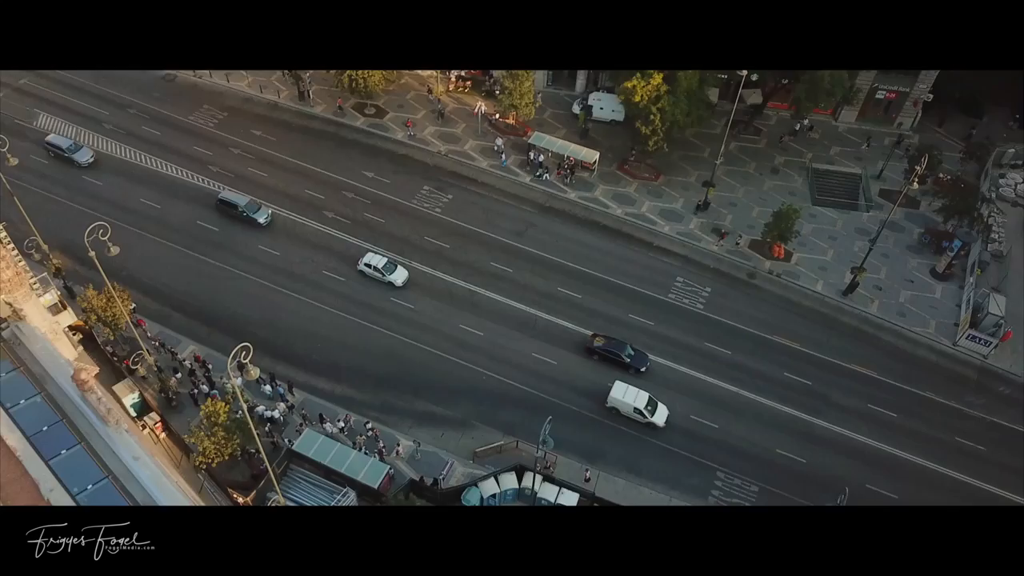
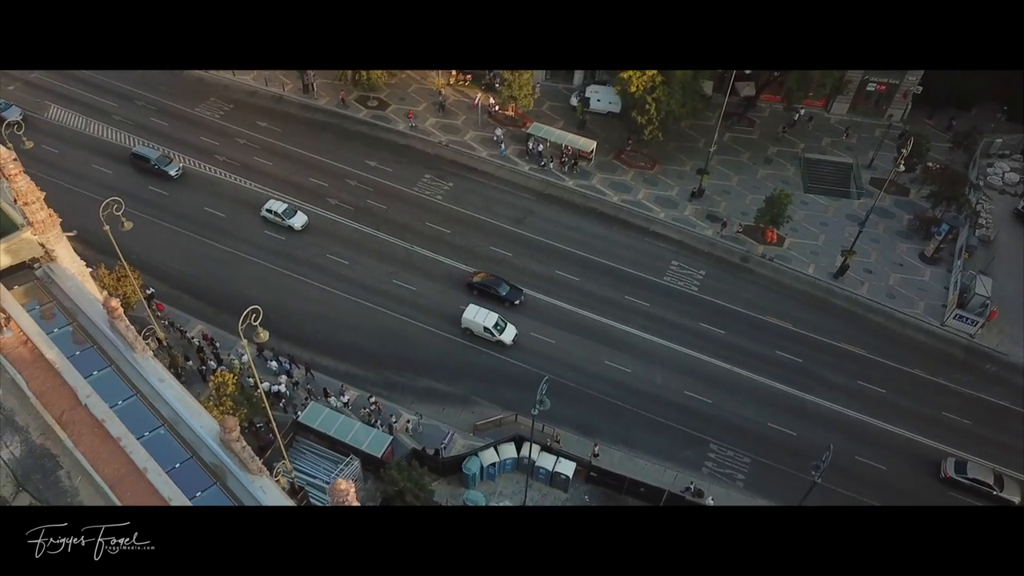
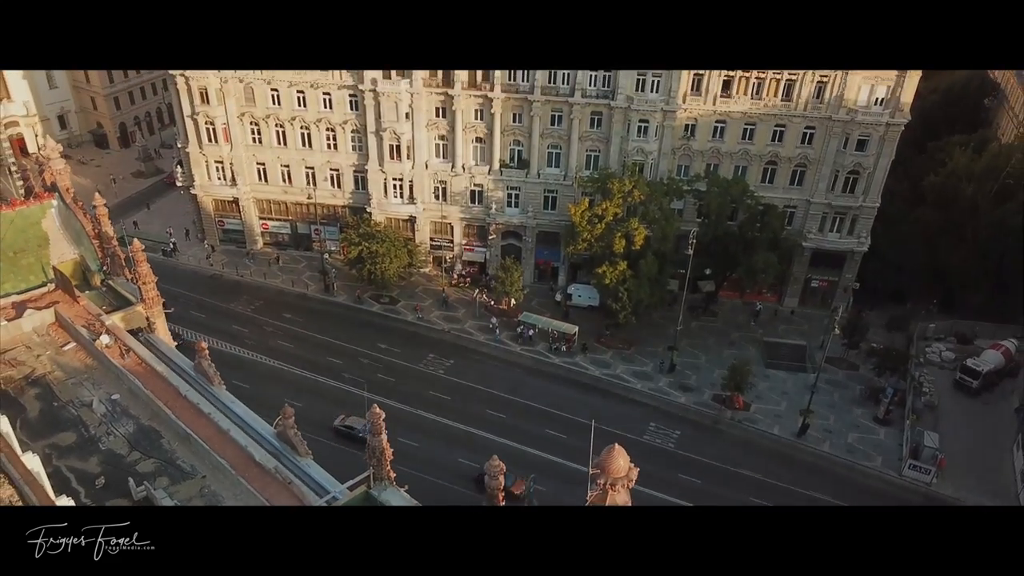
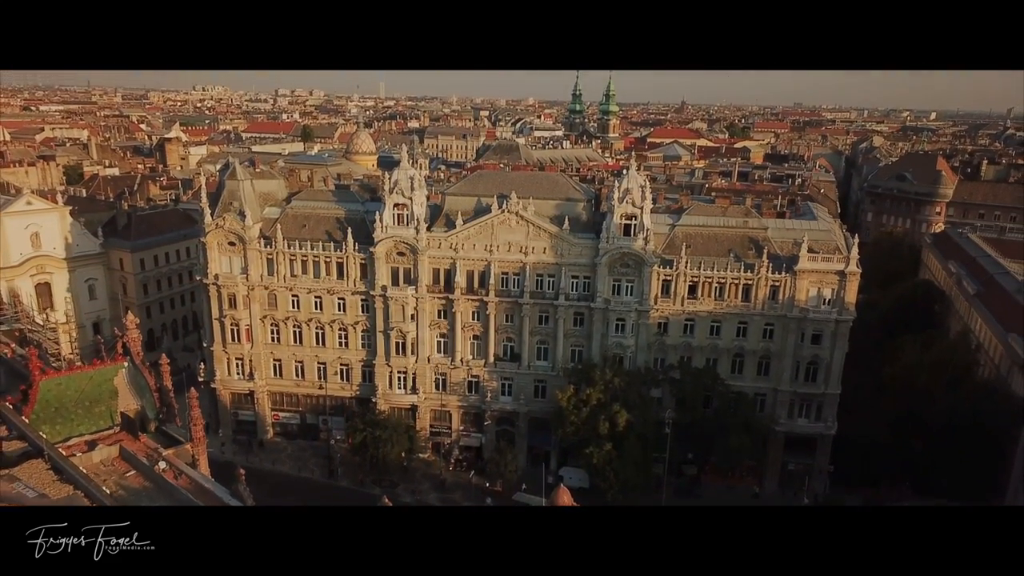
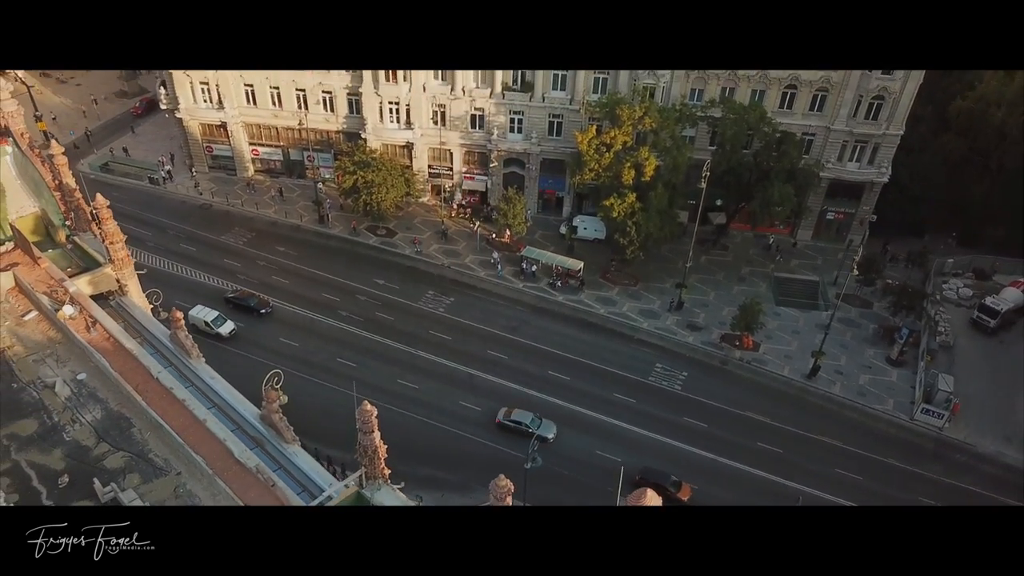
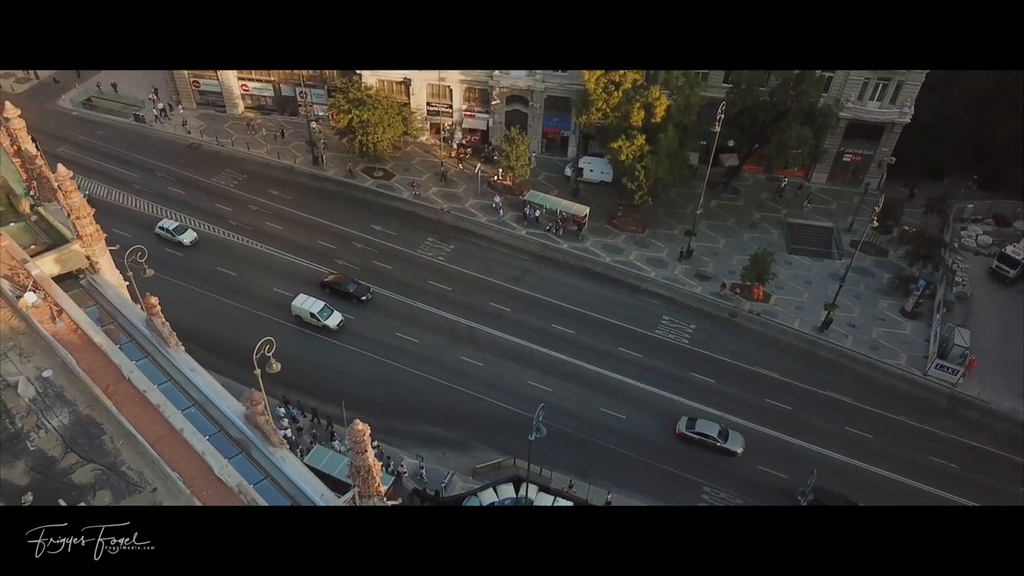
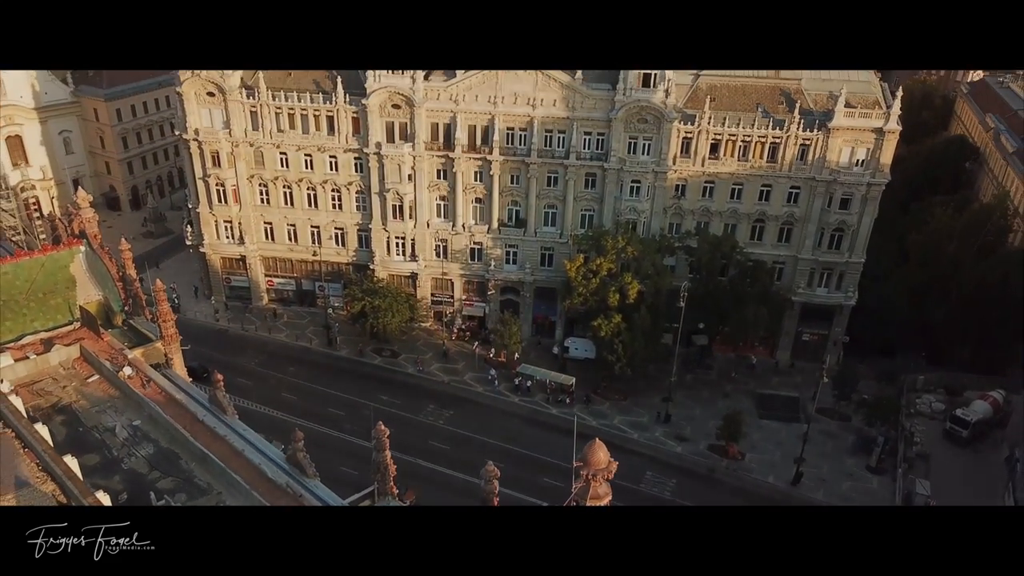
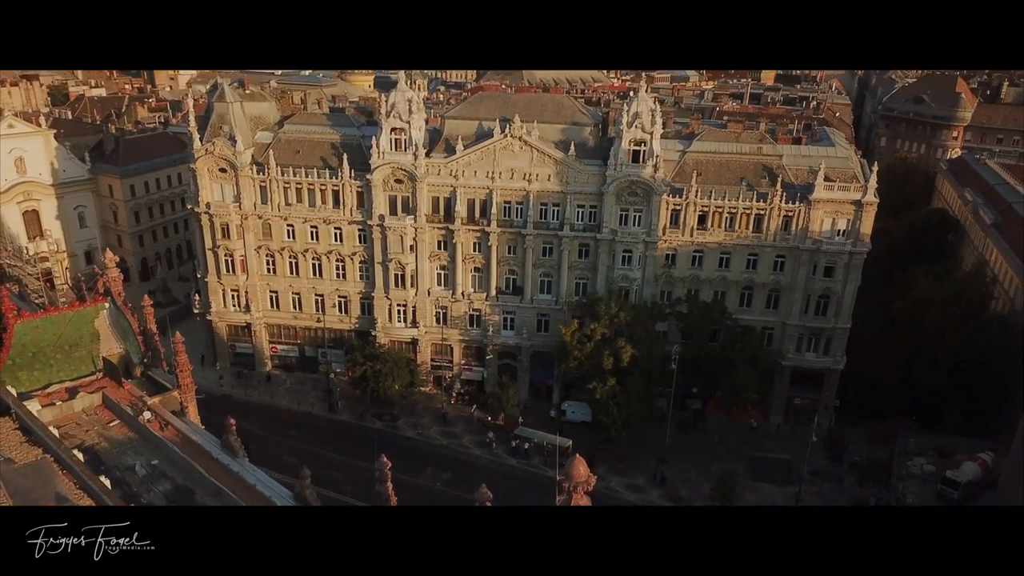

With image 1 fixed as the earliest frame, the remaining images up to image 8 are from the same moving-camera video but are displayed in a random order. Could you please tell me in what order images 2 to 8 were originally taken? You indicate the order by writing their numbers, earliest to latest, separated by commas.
2, 6, 5, 3, 7, 8, 4
